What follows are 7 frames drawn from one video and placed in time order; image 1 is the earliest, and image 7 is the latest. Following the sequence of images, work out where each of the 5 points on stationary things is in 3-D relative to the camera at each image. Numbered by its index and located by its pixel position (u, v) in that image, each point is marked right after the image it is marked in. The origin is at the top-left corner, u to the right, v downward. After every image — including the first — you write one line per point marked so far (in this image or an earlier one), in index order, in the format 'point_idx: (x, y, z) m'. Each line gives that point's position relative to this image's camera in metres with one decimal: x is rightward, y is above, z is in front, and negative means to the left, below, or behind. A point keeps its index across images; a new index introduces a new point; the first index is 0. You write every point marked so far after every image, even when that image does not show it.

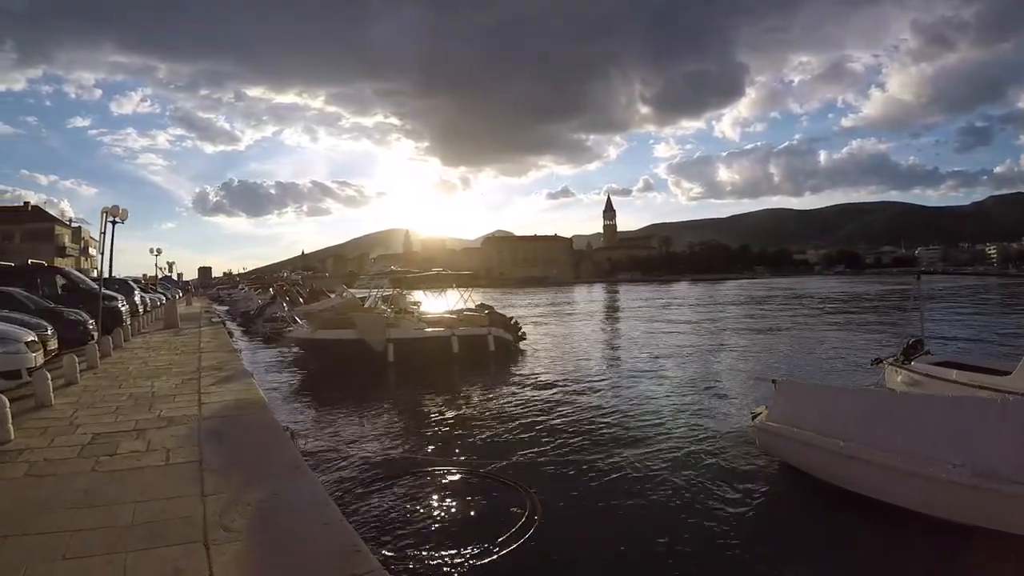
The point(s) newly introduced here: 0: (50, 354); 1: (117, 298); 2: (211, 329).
0: (-7.0, -1.0, +9.4) m
1: (-10.1, -0.3, +15.9) m
2: (-9.2, -1.4, +19.6) m
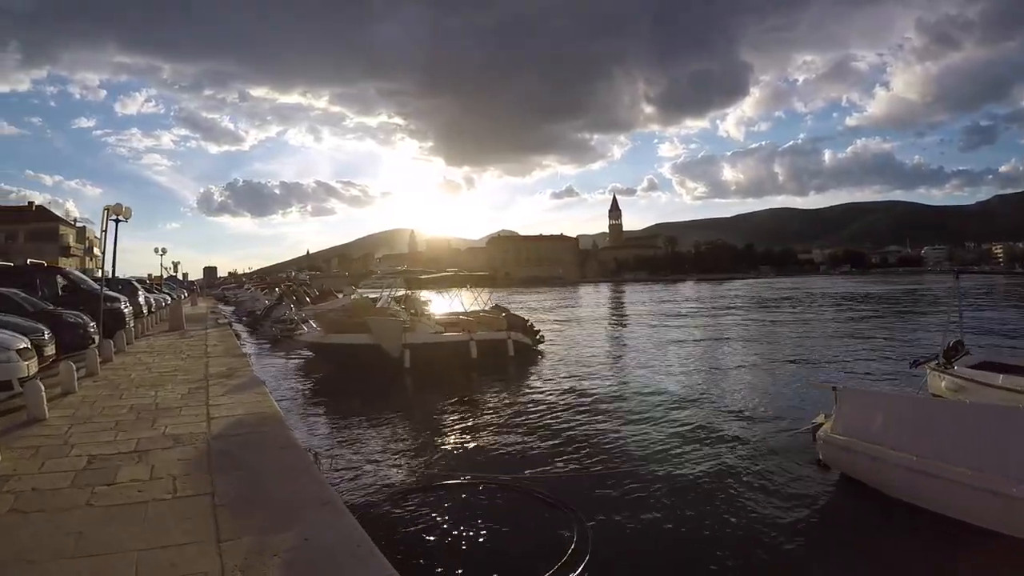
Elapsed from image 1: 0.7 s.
0: (-6.7, -1.0, +9.0) m
1: (-9.7, -0.3, +15.5) m
2: (-8.9, -1.4, +19.2) m
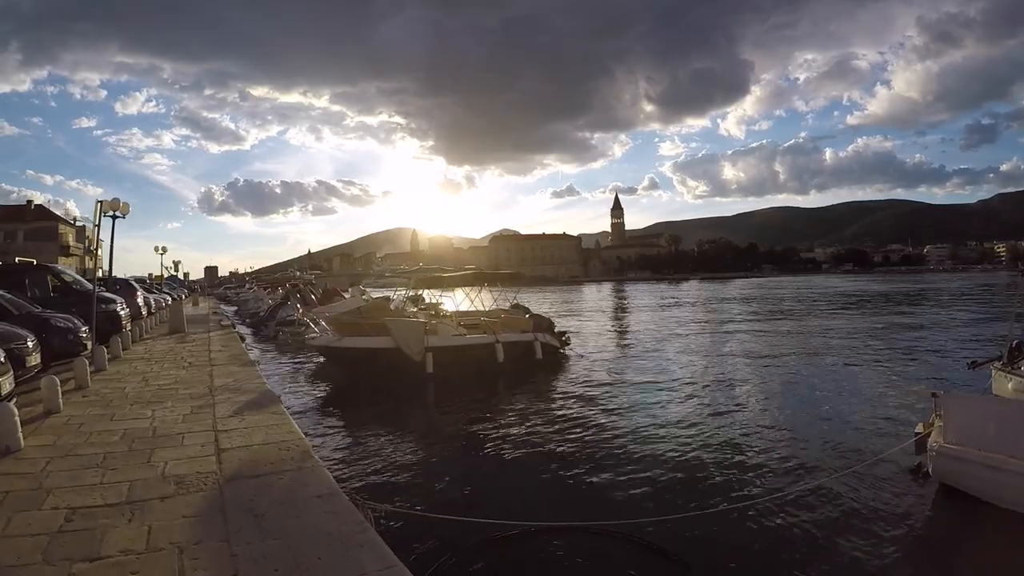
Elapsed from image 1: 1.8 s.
0: (-6.3, -1.1, +8.3) m
1: (-9.3, -0.3, +14.8) m
2: (-8.5, -1.4, +18.5) m
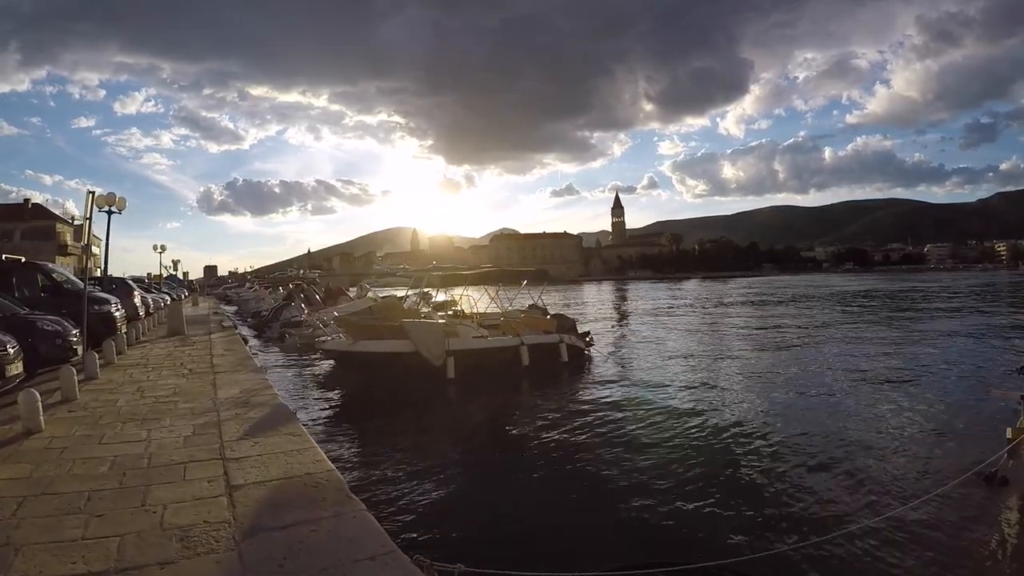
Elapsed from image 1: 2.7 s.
0: (-6.0, -1.0, +7.7) m
1: (-9.0, -0.3, +14.2) m
2: (-8.2, -1.4, +17.9) m
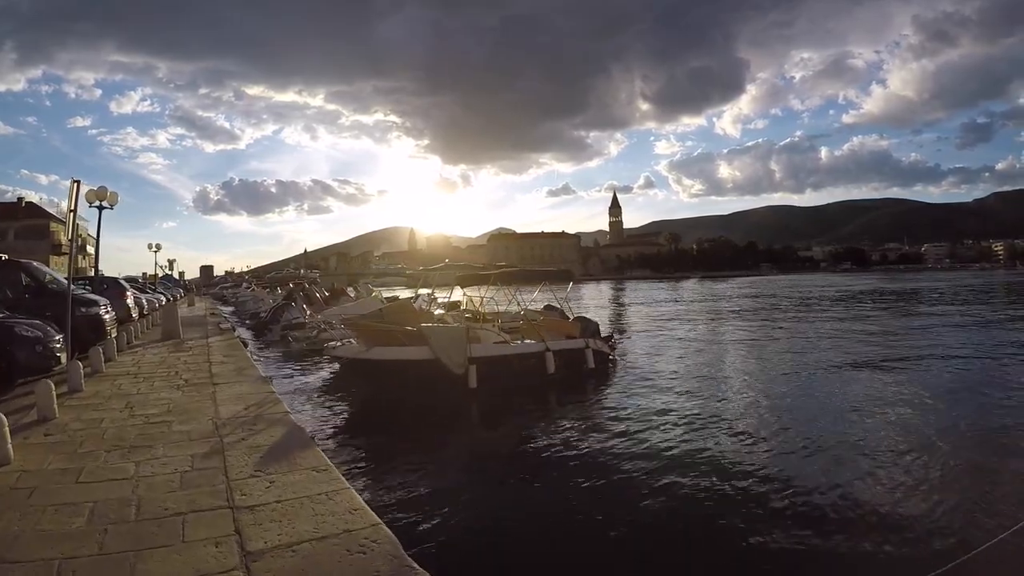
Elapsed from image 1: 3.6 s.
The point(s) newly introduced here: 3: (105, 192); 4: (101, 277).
0: (-5.7, -1.1, +7.0) m
1: (-8.8, -0.3, +13.6) m
2: (-7.9, -1.4, +17.2) m
3: (-10.0, +2.3, +15.6) m
4: (-11.8, +0.3, +18.2) m
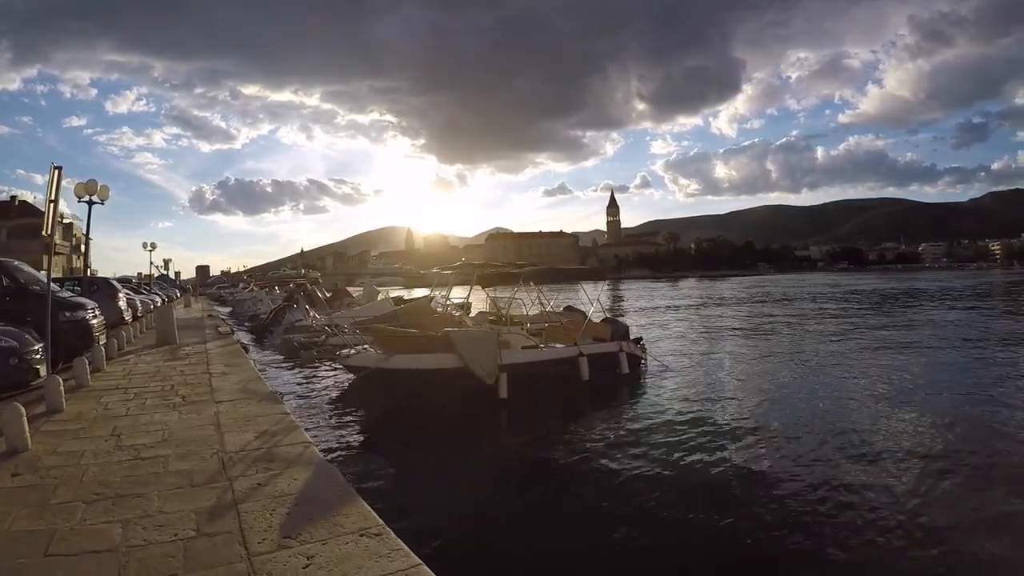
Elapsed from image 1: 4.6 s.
0: (-5.3, -1.1, +6.3) m
1: (-8.5, -0.3, +12.8) m
2: (-7.7, -1.4, +16.5) m
3: (-9.7, +2.3, +14.9) m
4: (-11.5, +0.3, +17.5) m
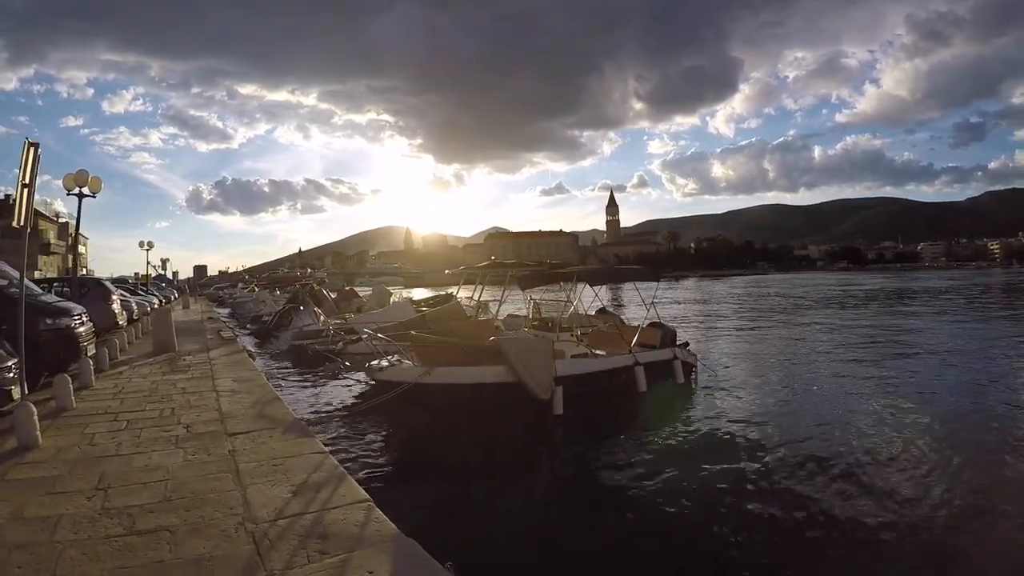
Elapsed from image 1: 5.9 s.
0: (-4.9, -1.1, +5.5) m
1: (-8.0, -0.3, +12.0) m
2: (-7.2, -1.4, +15.6) m
3: (-9.3, +2.3, +14.0) m
4: (-11.1, +0.3, +16.6) m
